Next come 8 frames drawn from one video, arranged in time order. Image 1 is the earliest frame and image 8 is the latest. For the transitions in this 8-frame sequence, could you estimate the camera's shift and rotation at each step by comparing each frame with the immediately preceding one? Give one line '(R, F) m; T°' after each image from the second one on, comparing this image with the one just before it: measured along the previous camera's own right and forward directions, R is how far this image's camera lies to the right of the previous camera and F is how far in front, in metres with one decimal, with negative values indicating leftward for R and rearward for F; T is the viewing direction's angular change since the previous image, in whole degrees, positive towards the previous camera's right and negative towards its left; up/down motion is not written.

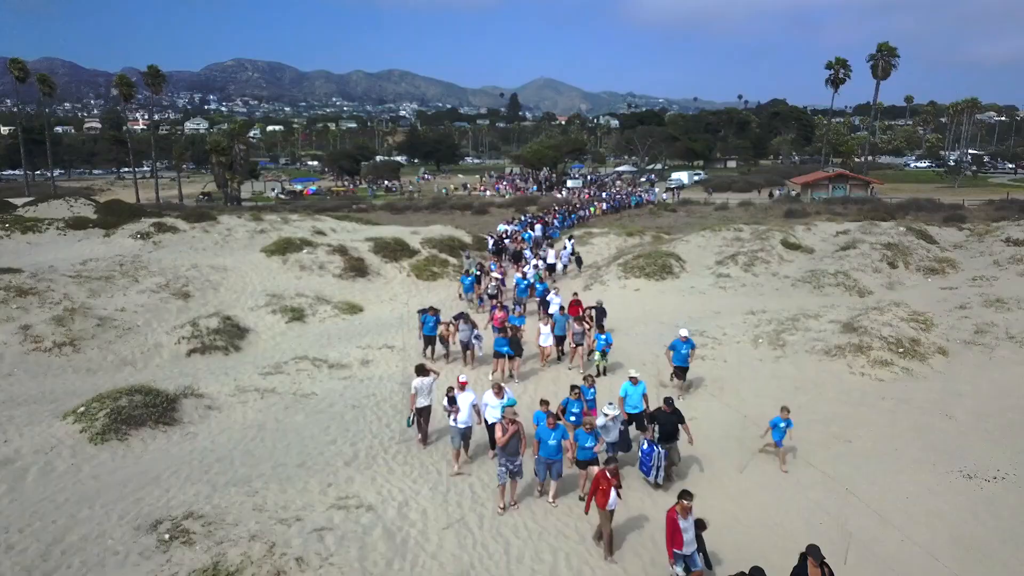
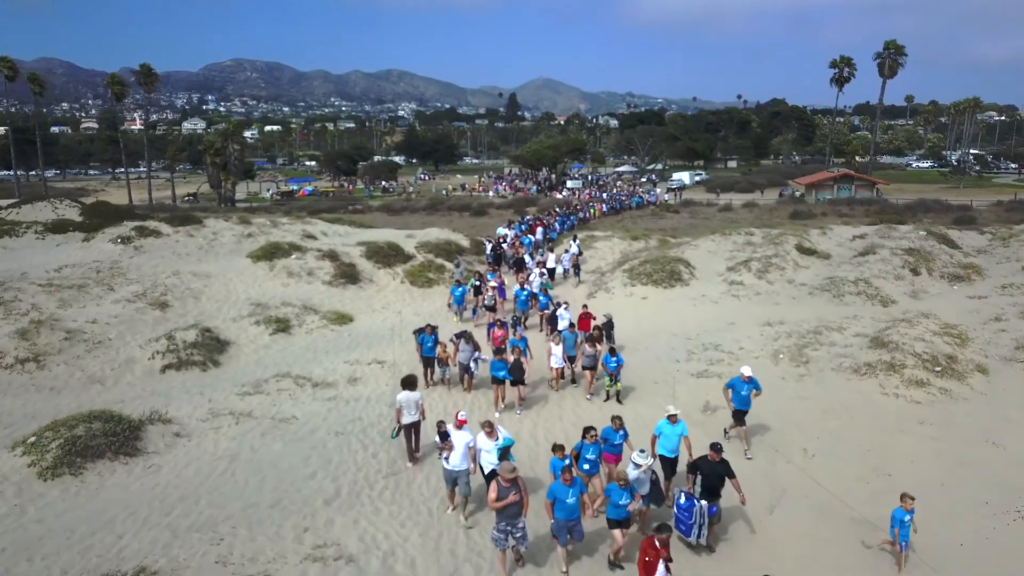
(0.0, +1.2) m; 0°
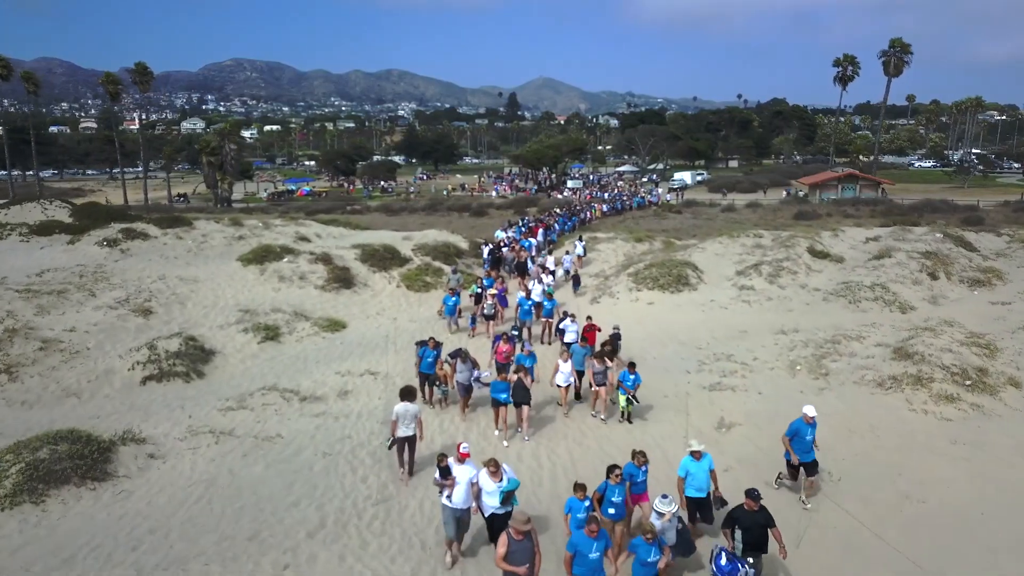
(0.0, +0.8) m; 0°
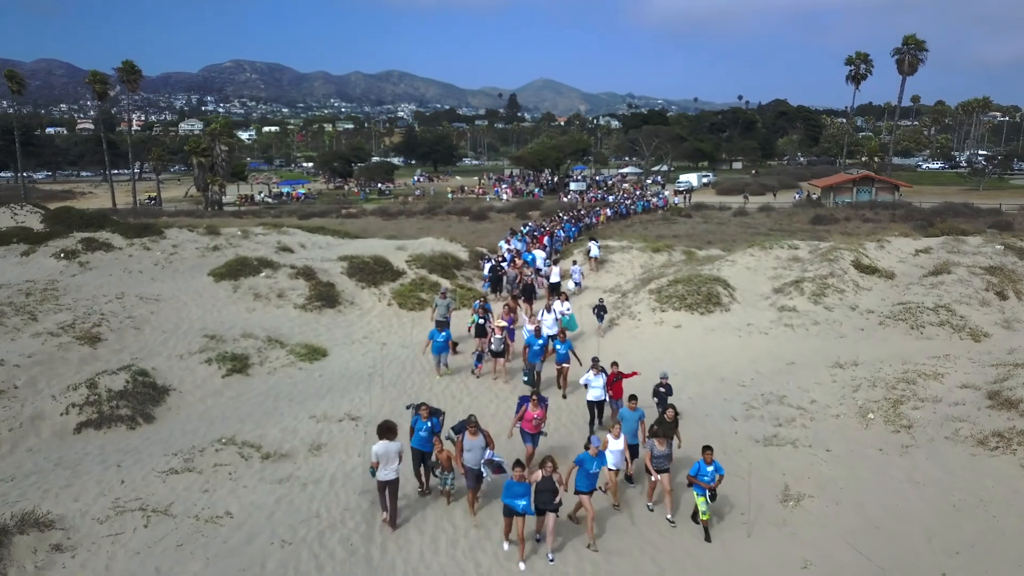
(-0.1, +2.4) m; 0°
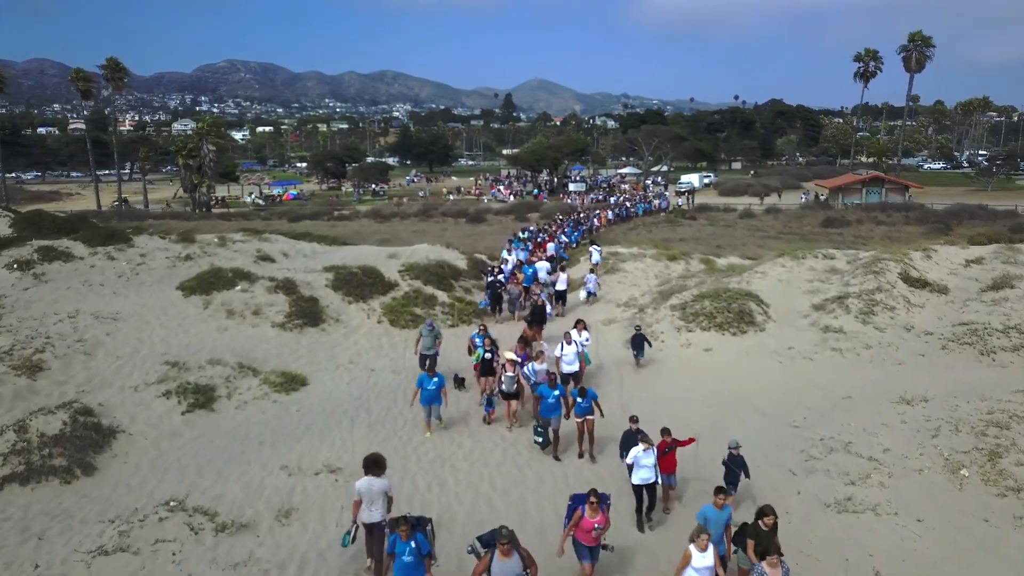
(-0.2, +2.0) m; 0°
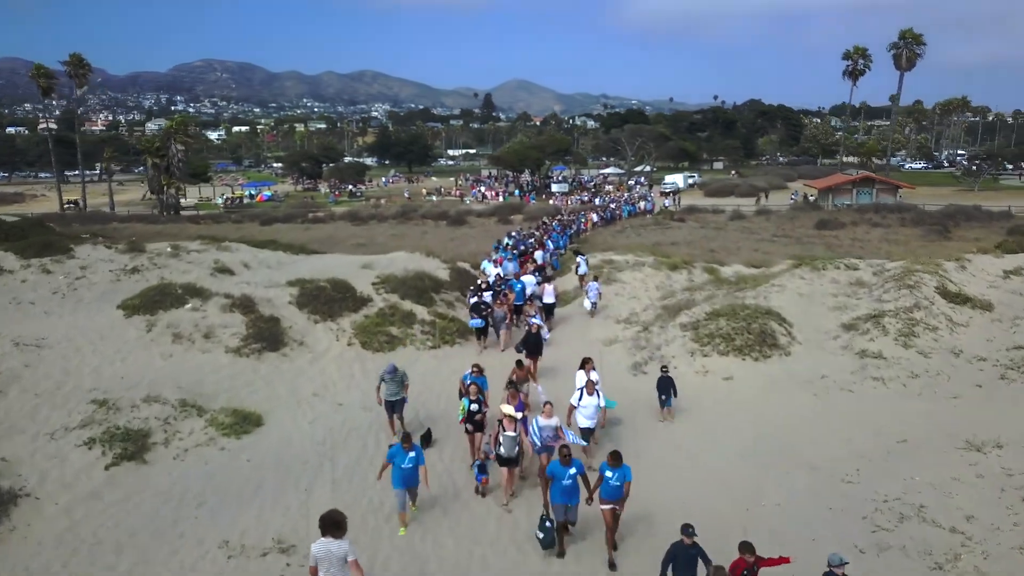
(-0.2, +1.9) m; +1°
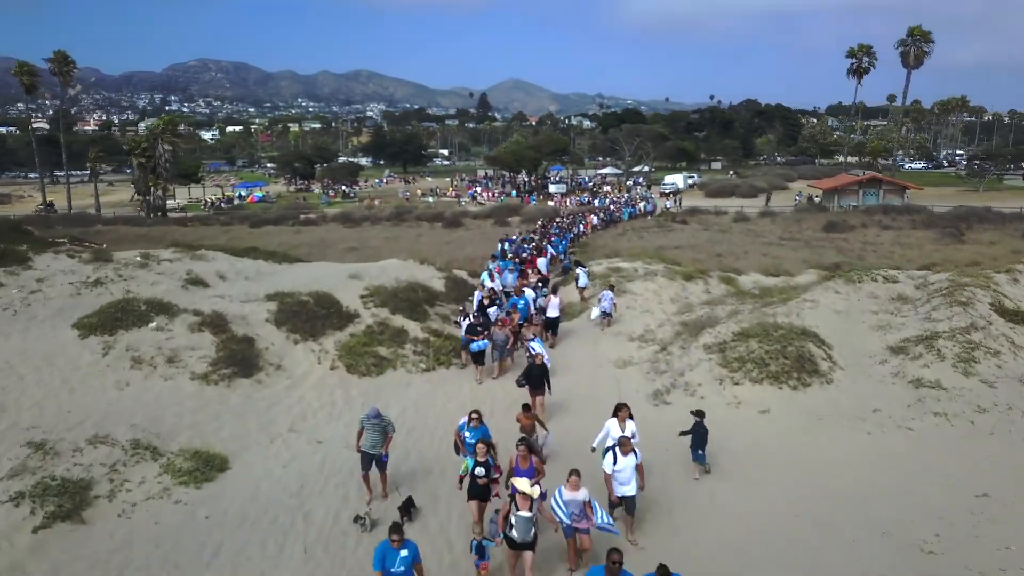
(-0.1, +1.6) m; 0°
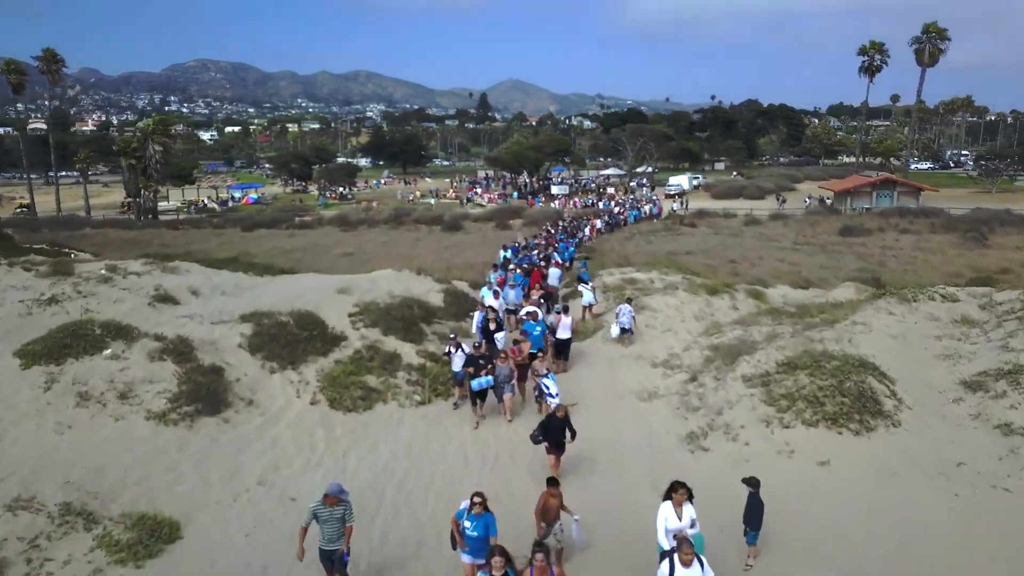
(-0.1, +1.8) m; 0°
